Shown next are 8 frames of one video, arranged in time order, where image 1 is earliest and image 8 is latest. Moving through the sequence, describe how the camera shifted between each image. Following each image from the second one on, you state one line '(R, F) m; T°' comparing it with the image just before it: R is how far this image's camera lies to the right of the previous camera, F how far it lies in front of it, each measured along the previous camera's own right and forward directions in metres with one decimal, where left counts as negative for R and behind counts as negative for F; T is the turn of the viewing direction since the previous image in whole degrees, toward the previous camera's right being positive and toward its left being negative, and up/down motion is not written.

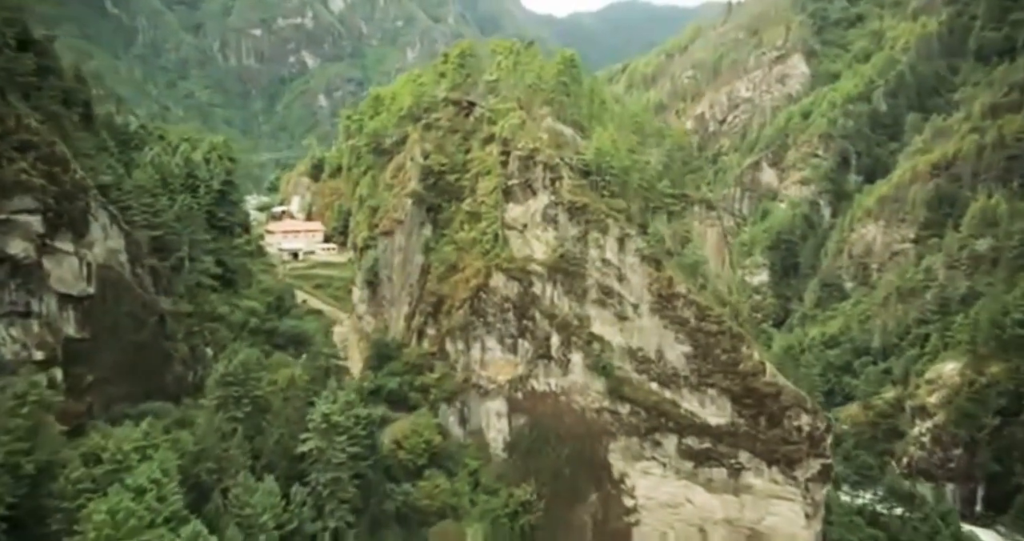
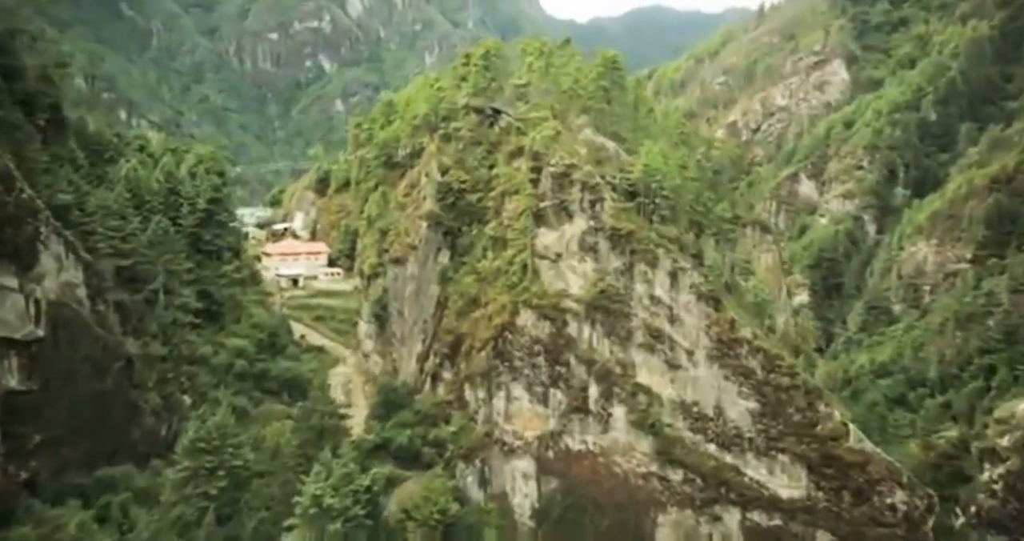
(-0.4, +4.5) m; -1°
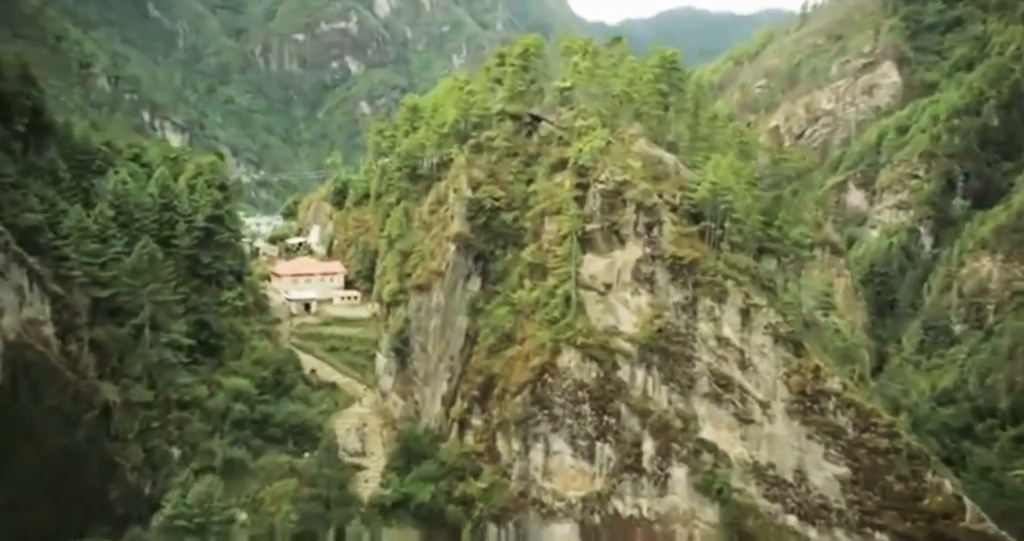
(-0.4, +3.7) m; -2°
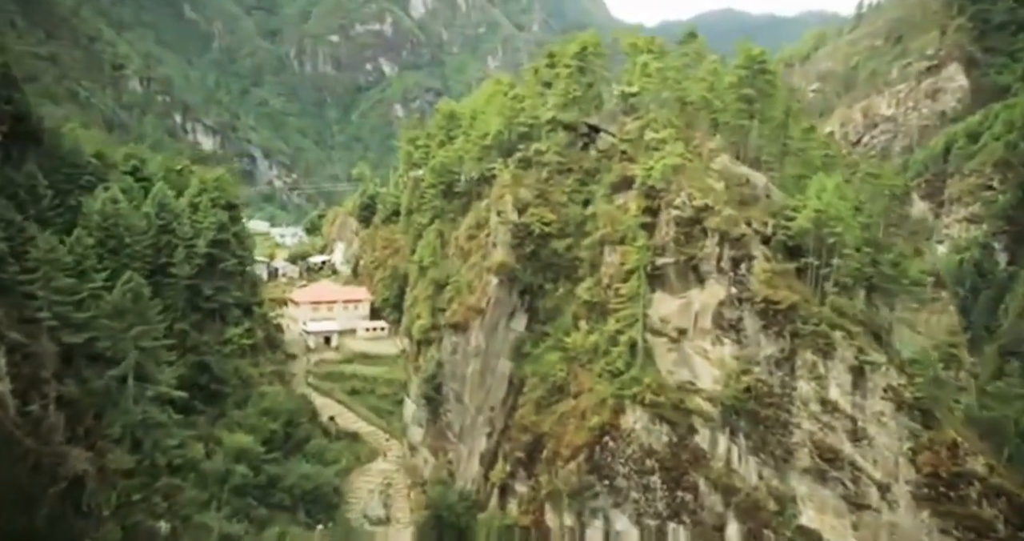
(-0.4, +3.8) m; -2°
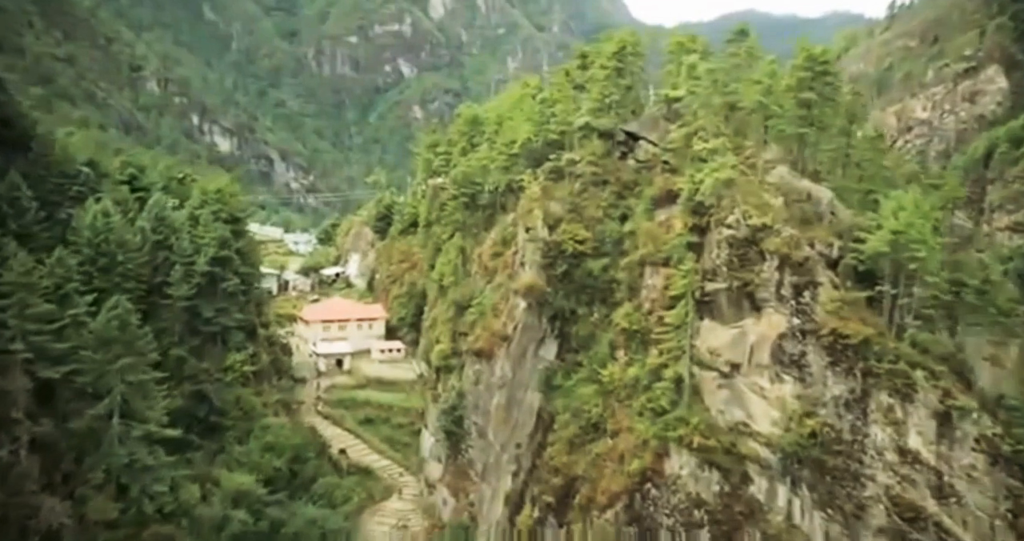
(-0.2, +2.1) m; -1°
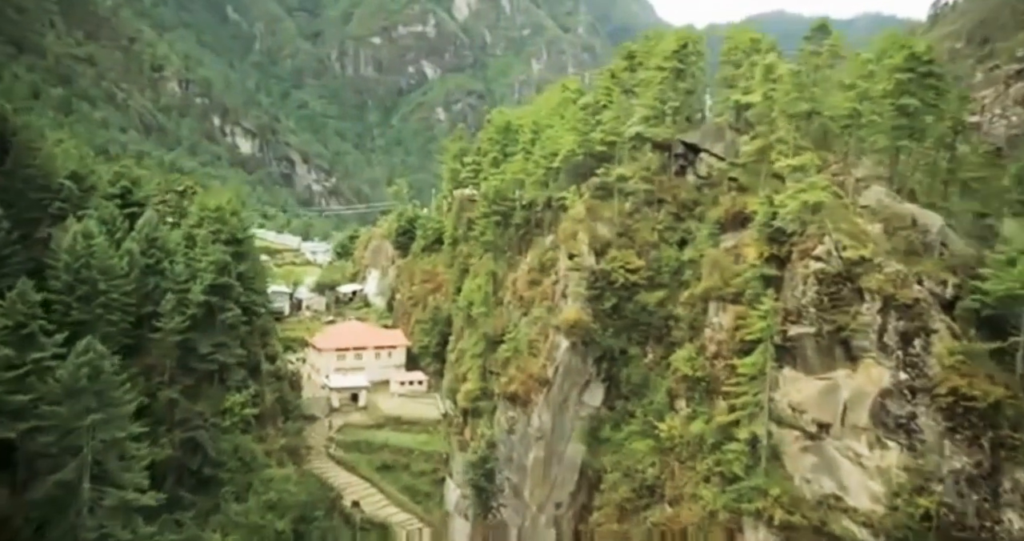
(-0.3, +2.7) m; -1°
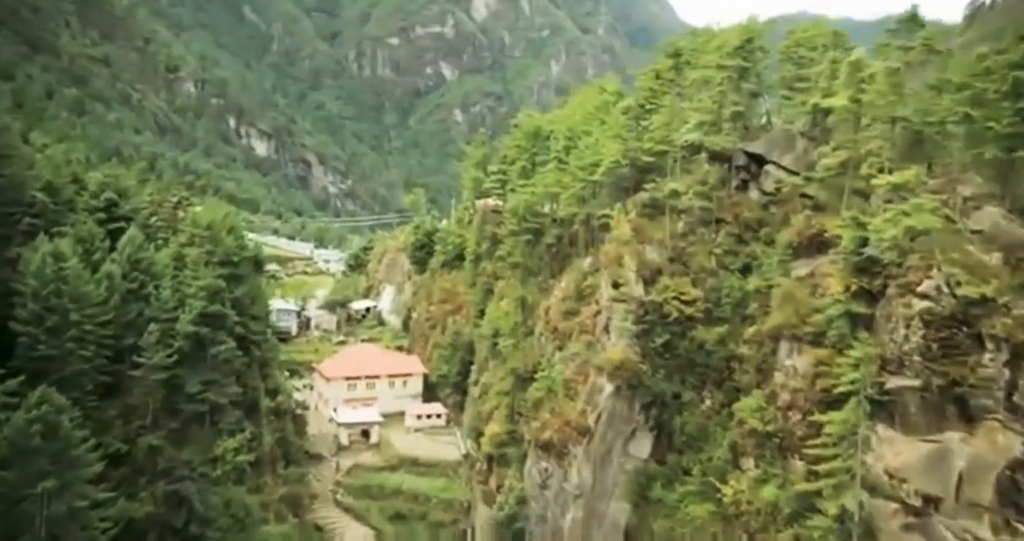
(-0.3, +2.3) m; -1°
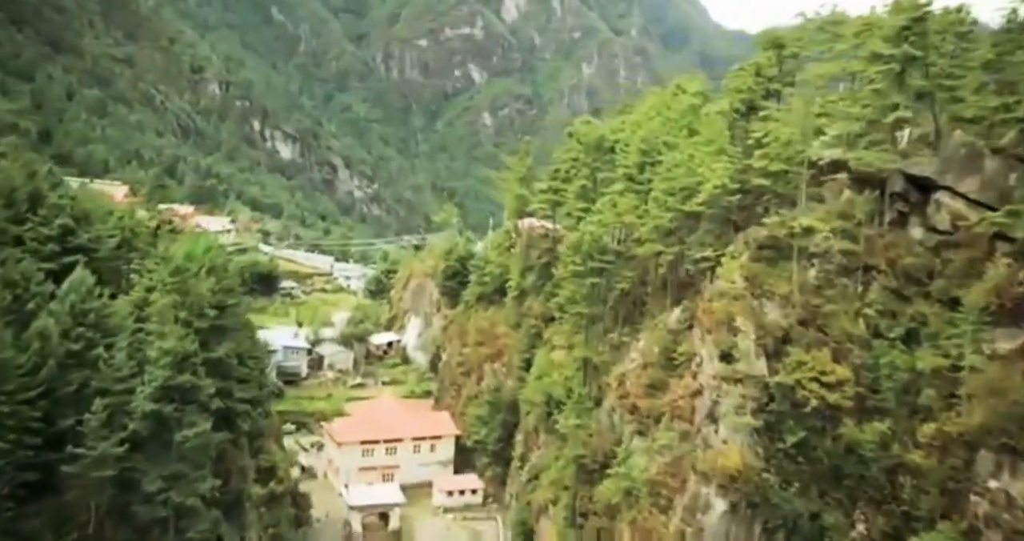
(-0.5, +4.0) m; -2°
